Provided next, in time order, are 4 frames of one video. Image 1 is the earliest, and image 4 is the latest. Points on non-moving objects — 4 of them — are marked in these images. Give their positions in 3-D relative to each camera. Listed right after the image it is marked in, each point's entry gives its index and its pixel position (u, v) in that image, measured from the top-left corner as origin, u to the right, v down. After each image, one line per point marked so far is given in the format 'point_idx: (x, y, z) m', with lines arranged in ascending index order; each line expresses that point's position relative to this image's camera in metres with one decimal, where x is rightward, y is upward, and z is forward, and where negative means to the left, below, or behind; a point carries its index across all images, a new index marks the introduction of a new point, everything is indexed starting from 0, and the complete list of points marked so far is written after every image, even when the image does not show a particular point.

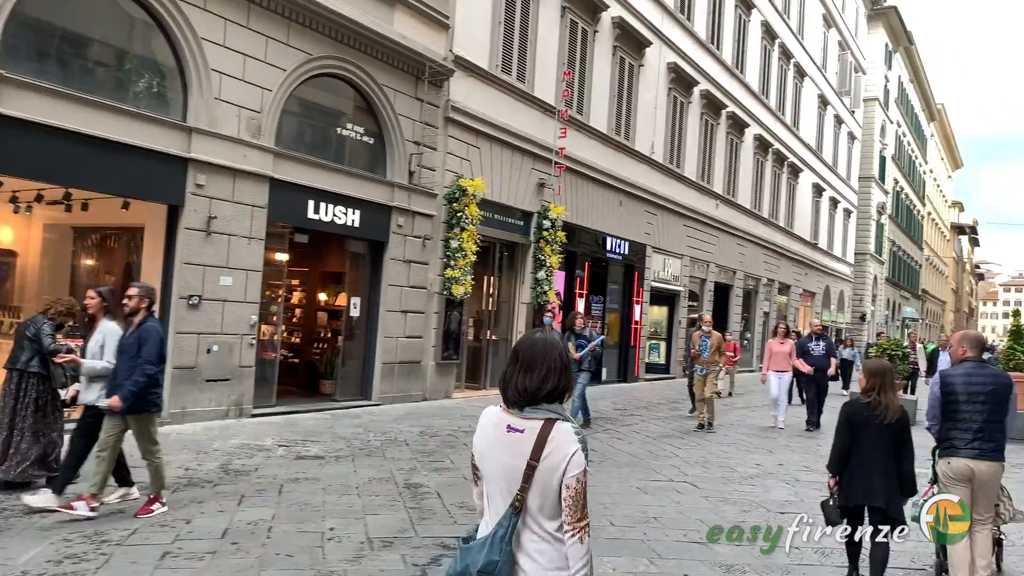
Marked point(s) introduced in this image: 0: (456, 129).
0: (-0.9, +2.5, +12.8) m
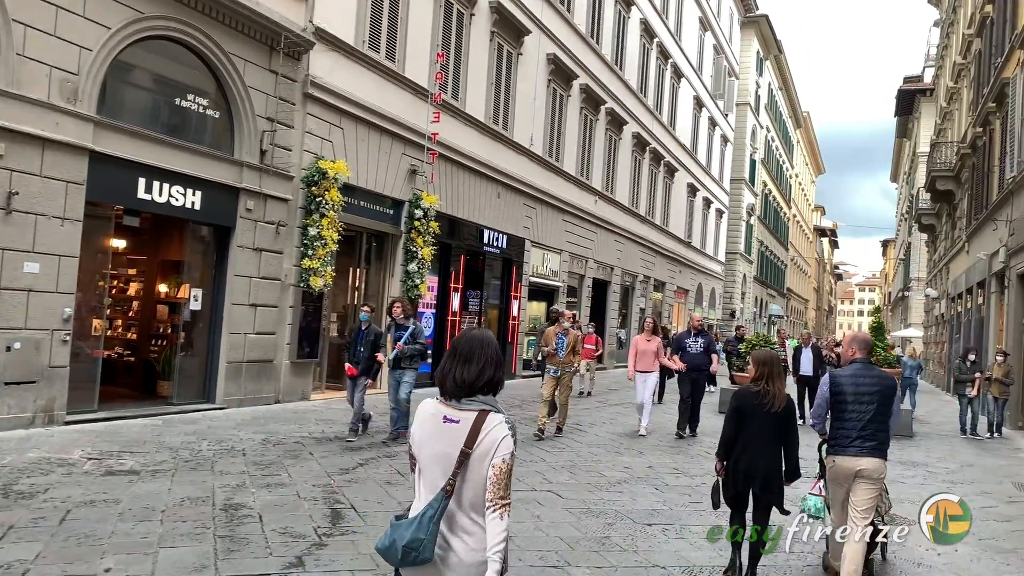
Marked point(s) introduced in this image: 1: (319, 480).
0: (-2.9, +2.6, +11.8) m
1: (-1.5, -1.5, +6.3) m
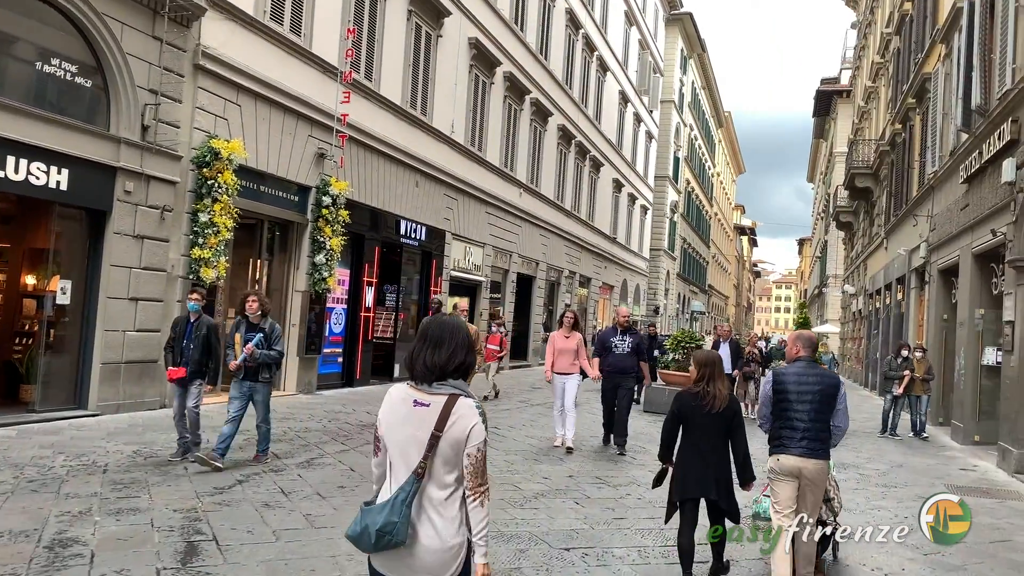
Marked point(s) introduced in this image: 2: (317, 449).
0: (-4.0, +2.7, +10.6) m
1: (-2.2, -1.4, +5.4) m
2: (-1.9, -1.6, +7.8) m
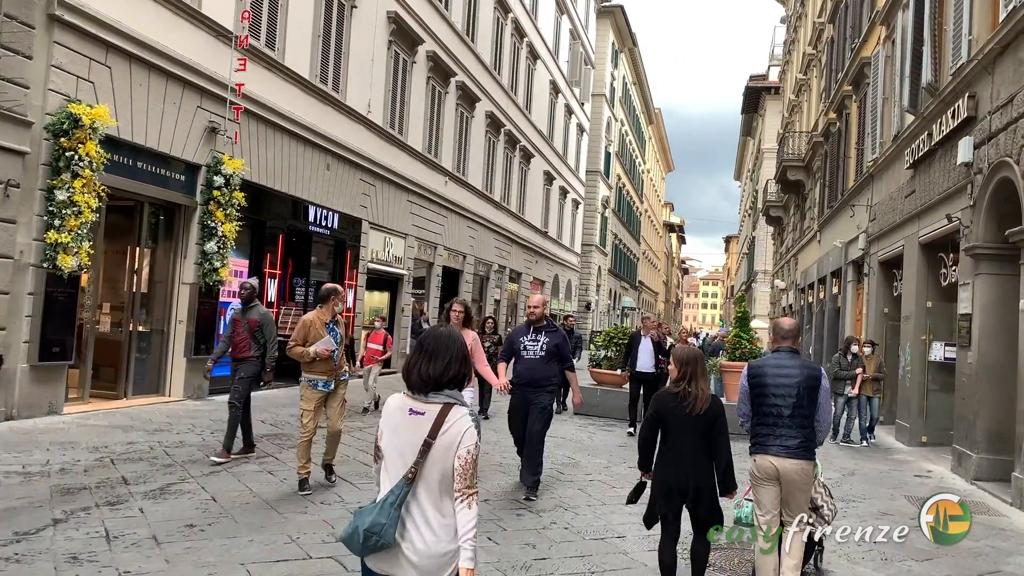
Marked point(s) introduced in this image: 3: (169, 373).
0: (-5.0, +2.9, +9.1) m
1: (-2.8, -1.3, +4.0) m
2: (-2.7, -1.5, +6.5) m
3: (-4.8, -1.2, +11.3) m
